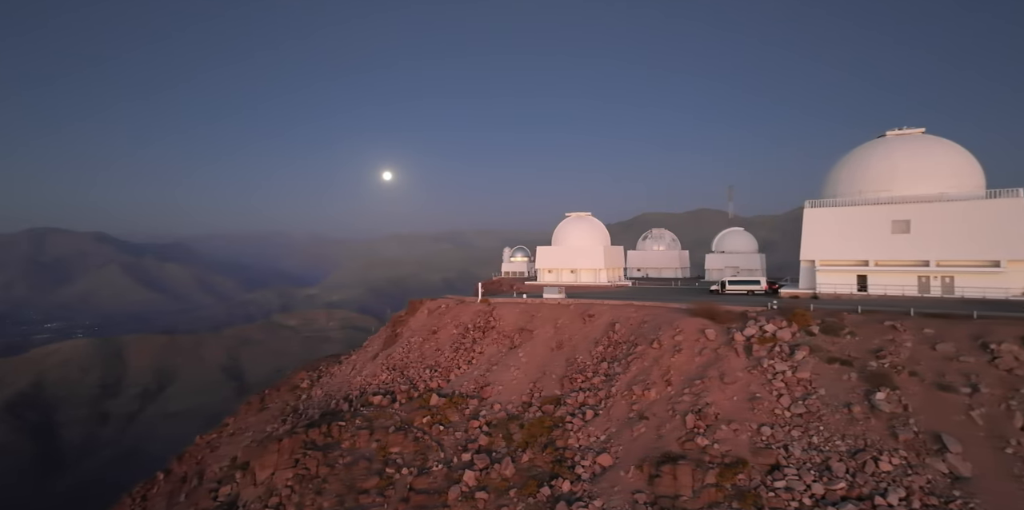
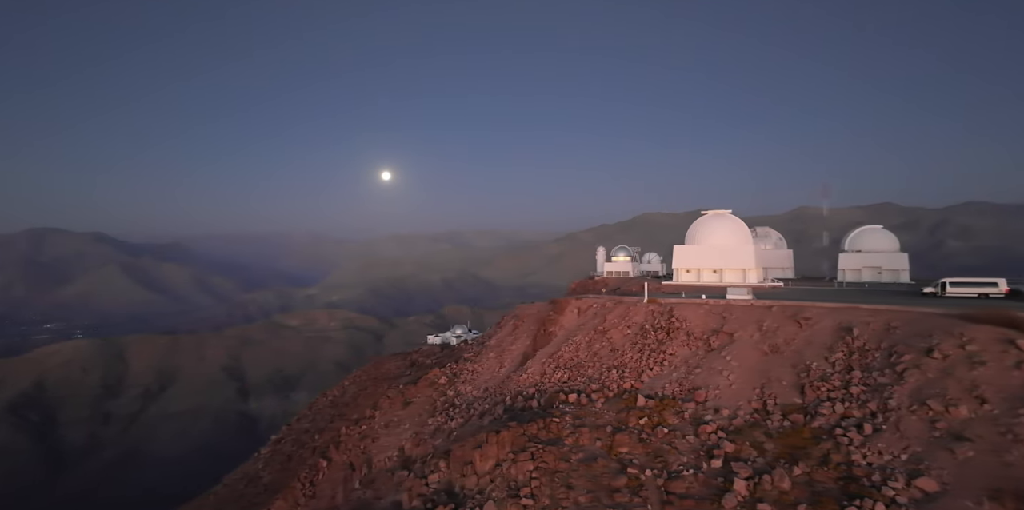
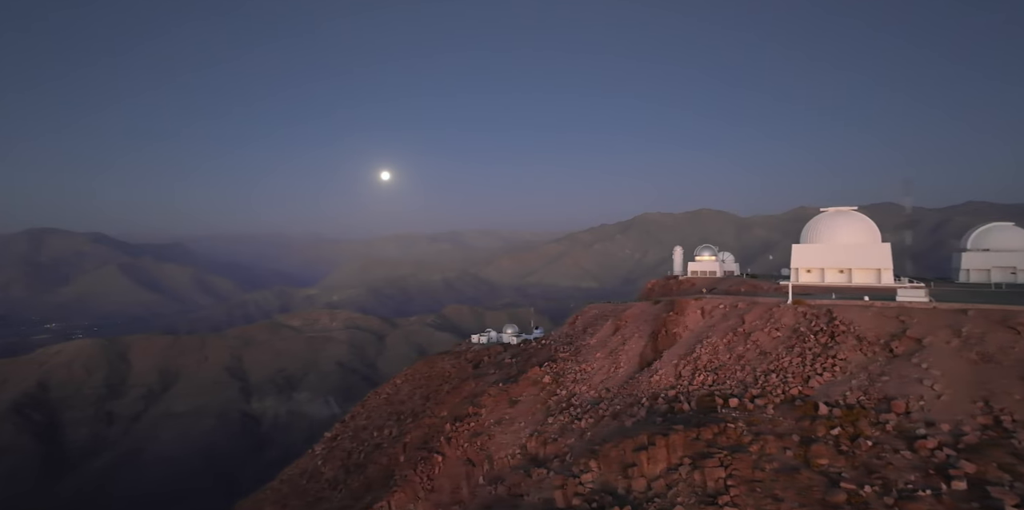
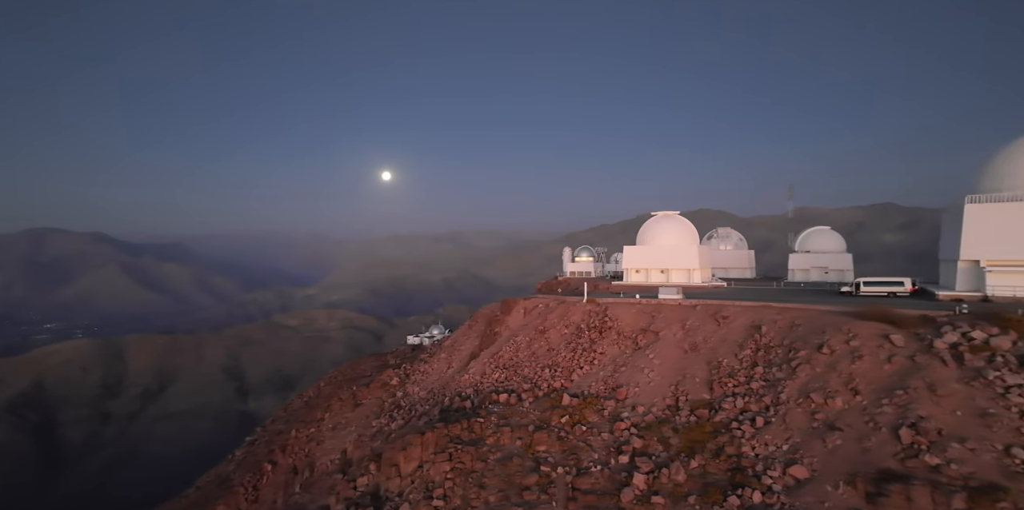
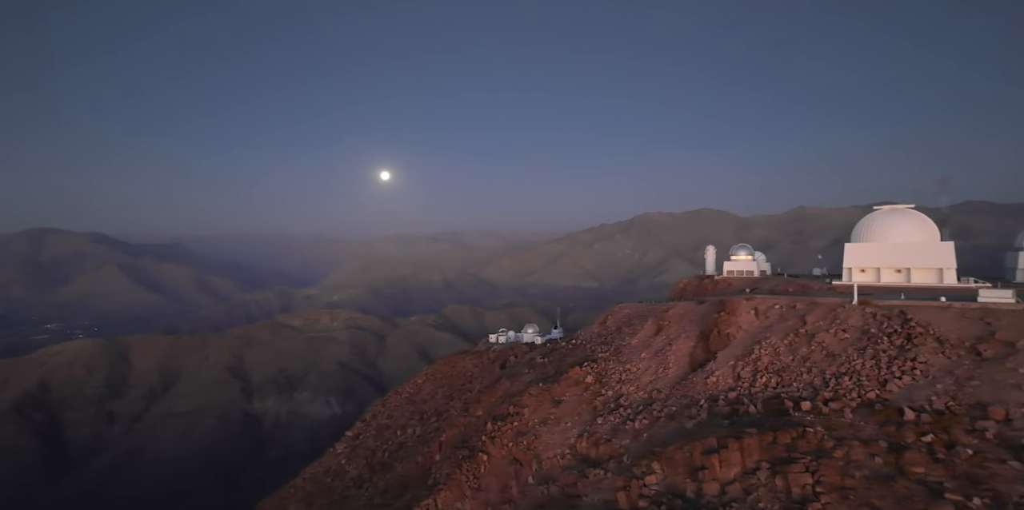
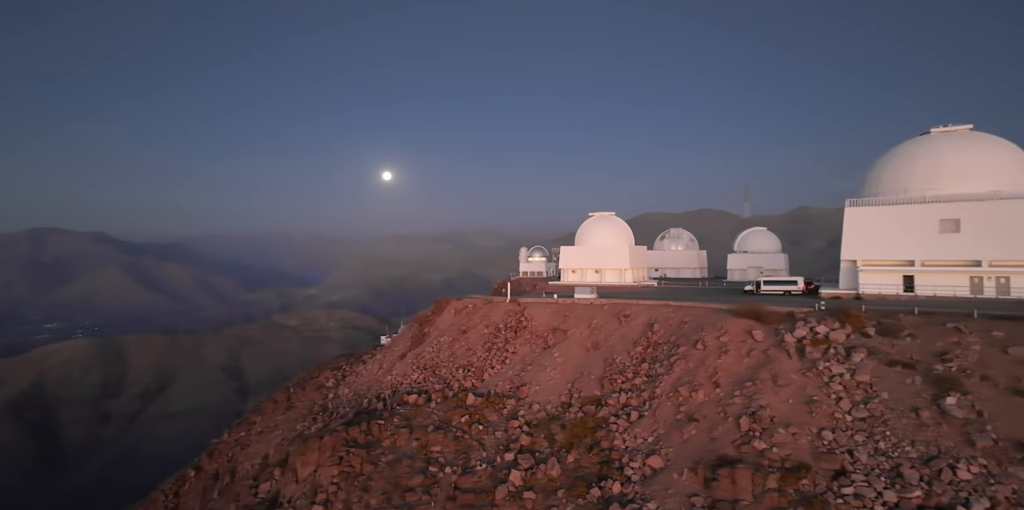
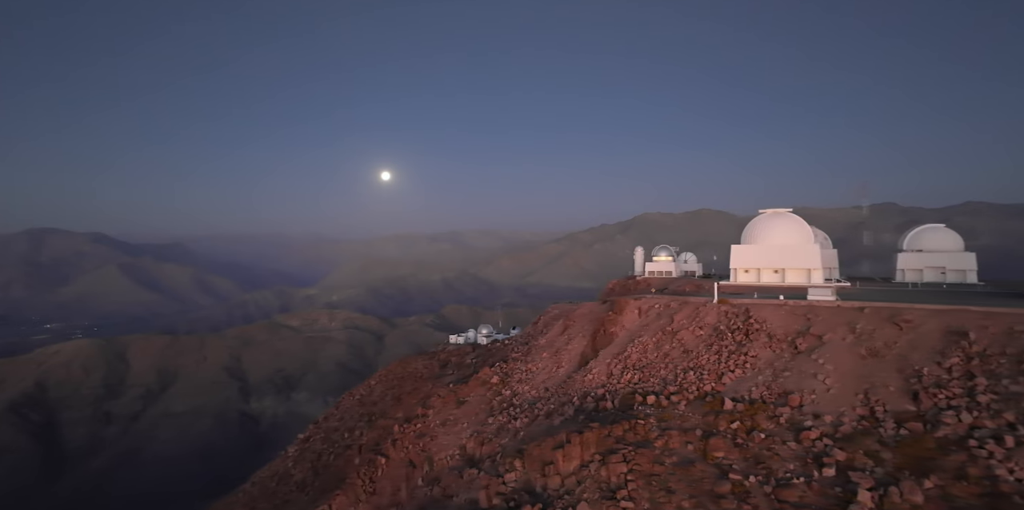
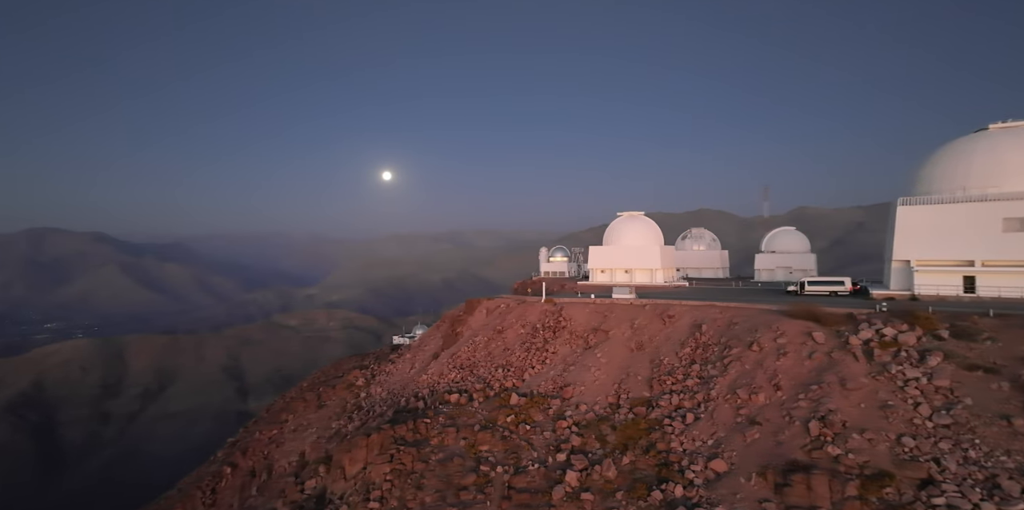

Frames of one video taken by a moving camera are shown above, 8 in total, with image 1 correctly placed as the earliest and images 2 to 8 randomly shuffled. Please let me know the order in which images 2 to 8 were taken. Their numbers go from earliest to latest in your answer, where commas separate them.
6, 8, 4, 2, 7, 3, 5
